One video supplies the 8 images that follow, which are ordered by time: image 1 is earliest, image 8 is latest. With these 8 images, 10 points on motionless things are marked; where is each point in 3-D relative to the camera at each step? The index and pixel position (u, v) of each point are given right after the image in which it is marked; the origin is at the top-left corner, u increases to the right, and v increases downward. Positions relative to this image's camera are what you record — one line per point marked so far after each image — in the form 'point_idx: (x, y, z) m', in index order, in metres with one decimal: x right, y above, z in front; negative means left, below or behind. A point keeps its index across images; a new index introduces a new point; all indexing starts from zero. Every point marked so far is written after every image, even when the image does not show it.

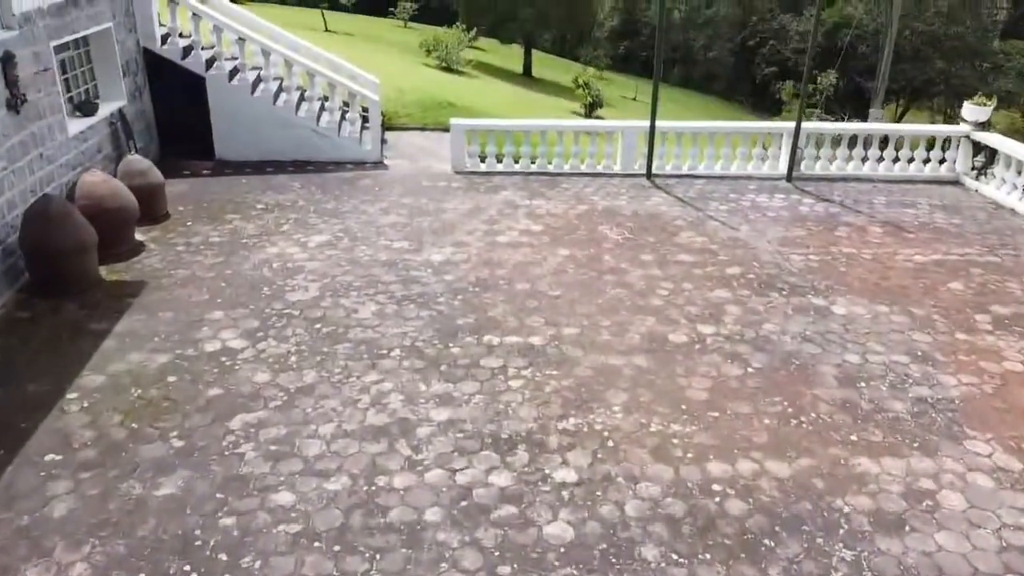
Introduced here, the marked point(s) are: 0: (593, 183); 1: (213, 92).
0: (+0.8, +1.0, +7.8) m
1: (-2.8, +1.9, +7.8) m
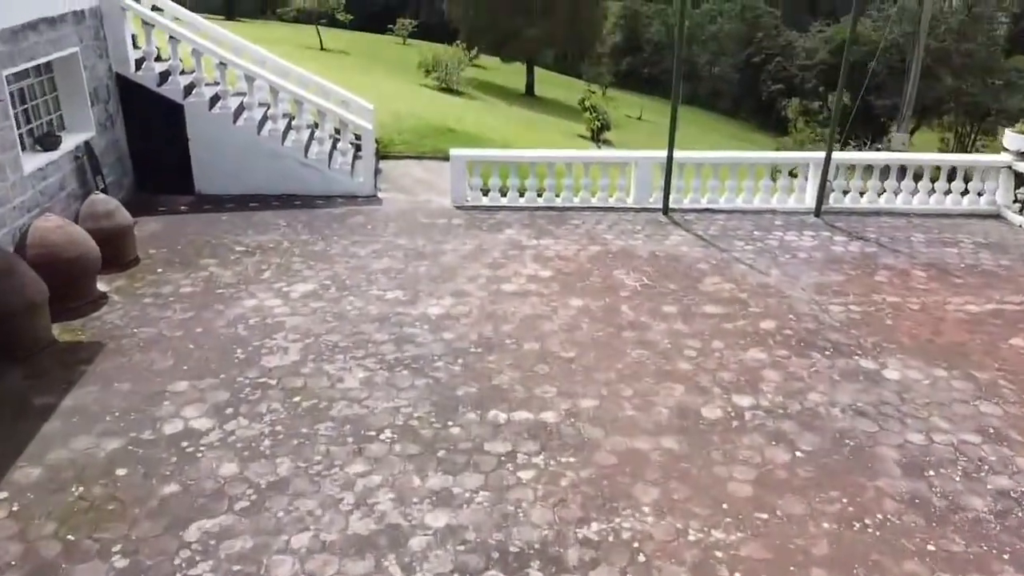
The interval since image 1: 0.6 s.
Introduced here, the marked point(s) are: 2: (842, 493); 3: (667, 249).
0: (+0.8, +0.6, +7.1) m
1: (-2.8, +1.5, +7.2) m
2: (+1.5, -0.9, +3.7) m
3: (+1.2, +0.3, +6.5) m
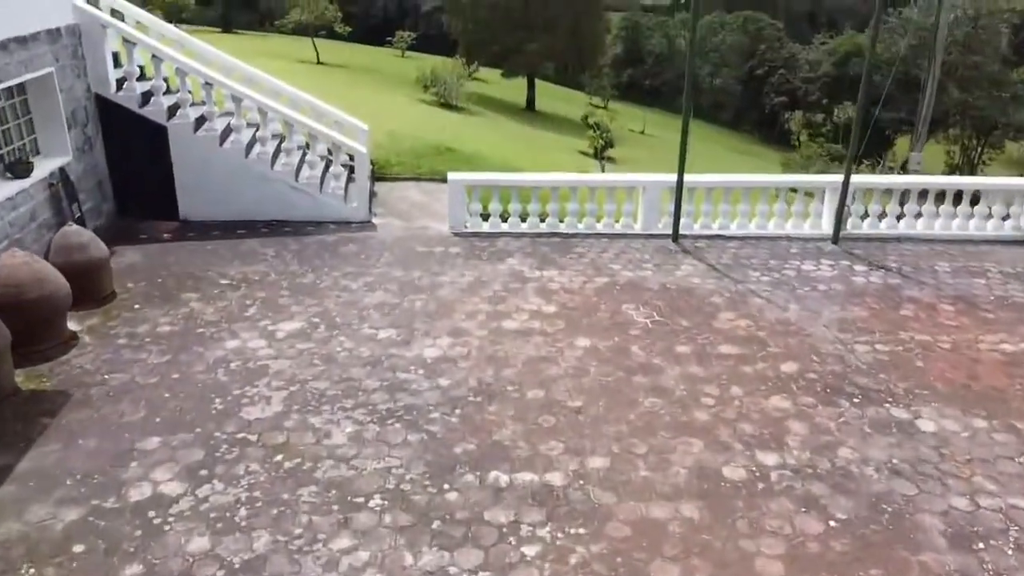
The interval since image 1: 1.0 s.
0: (+0.8, +0.3, +6.8) m
1: (-2.8, +1.2, +6.8) m
2: (+1.5, -1.1, +3.3) m
3: (+1.2, 0.0, +6.1) m
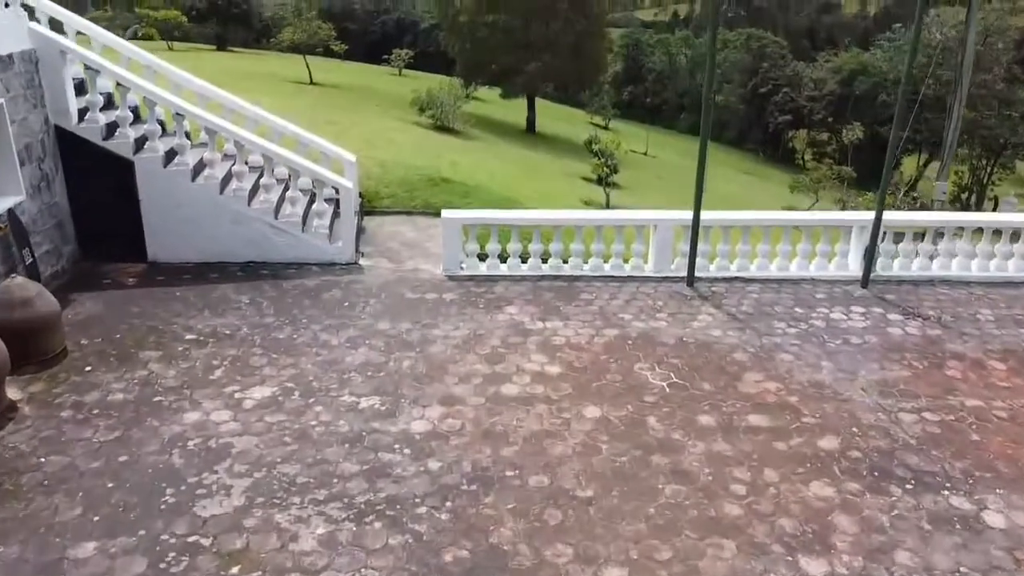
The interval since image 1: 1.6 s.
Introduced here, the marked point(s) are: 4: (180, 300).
0: (+0.8, 0.0, +6.2) m
1: (-2.8, +0.8, +6.2) m
2: (+1.5, -1.5, +2.7) m
3: (+1.2, -0.3, +5.5) m
4: (-2.3, -0.1, +5.8) m
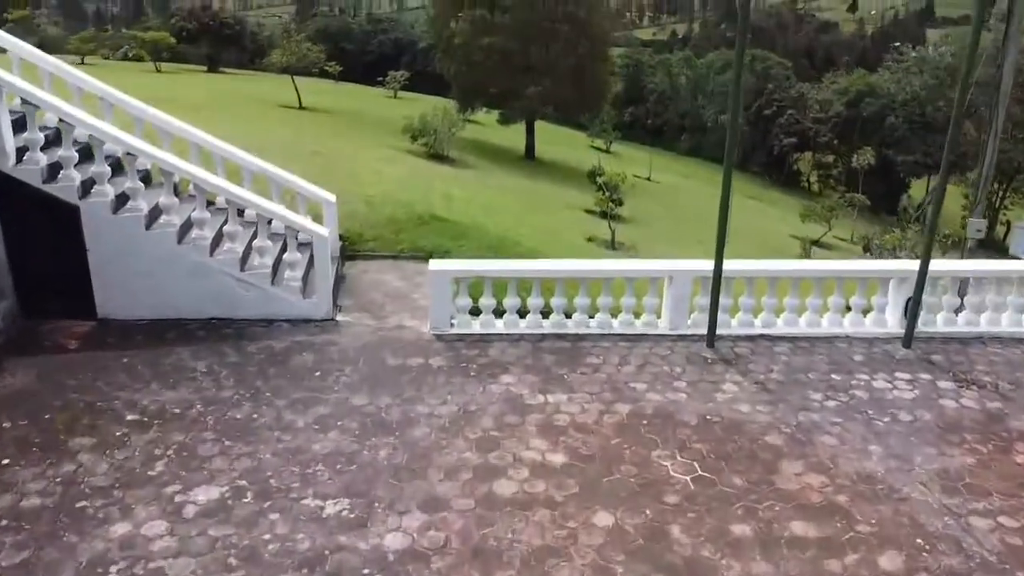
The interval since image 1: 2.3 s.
0: (+0.8, -0.5, +5.4) m
1: (-2.8, +0.4, +5.5) m
2: (+1.5, -1.8, +1.9) m
3: (+1.2, -0.7, +4.8) m
4: (-2.3, -0.5, +5.0) m
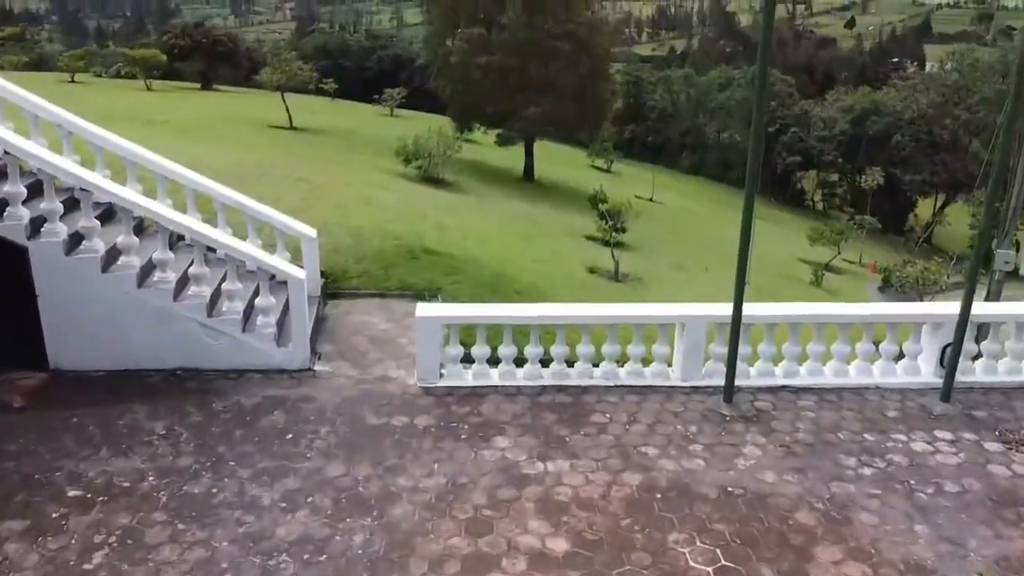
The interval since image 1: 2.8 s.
0: (+0.8, -0.7, +4.9) m
1: (-2.8, +0.1, +4.9) m
2: (+1.5, -2.0, +1.4) m
3: (+1.2, -1.0, +4.2) m
4: (-2.4, -0.8, +4.5) m
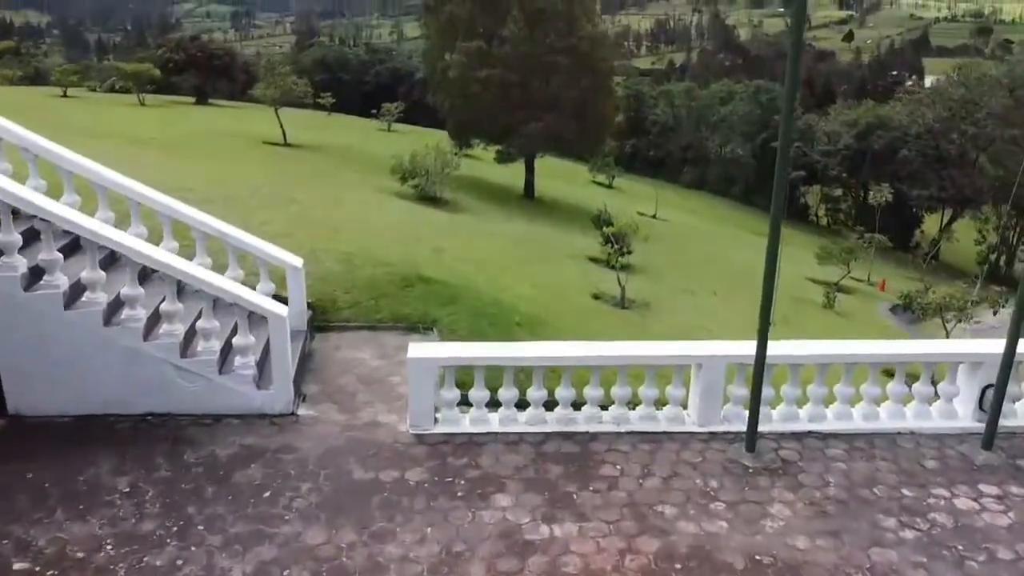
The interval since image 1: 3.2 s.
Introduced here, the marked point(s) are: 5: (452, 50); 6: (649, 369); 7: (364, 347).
0: (+0.8, -1.0, +4.4) m
1: (-2.8, -0.1, +4.5) m
2: (+1.5, -2.2, +0.9) m
3: (+1.2, -1.2, +3.8) m
4: (-2.4, -1.0, +4.0) m
5: (-1.1, +4.3, +14.7) m
6: (+0.8, -0.5, +4.8) m
7: (-1.0, -0.4, +5.7) m
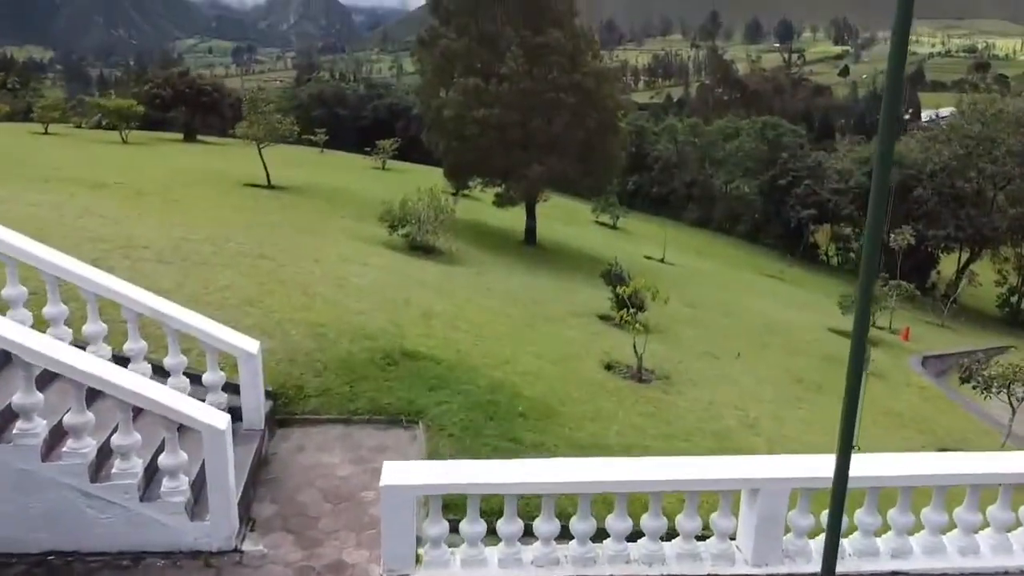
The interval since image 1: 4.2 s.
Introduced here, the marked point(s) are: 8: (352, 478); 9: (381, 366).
0: (+0.8, -1.4, +3.4) m
1: (-2.8, -0.6, +3.5) m
2: (+1.5, -2.5, -0.2) m
3: (+1.2, -1.6, +2.7) m
4: (-2.4, -1.4, +3.0) m
5: (-1.1, +3.4, +13.8) m
6: (+0.8, -0.9, +3.7) m
7: (-1.0, -0.9, +4.7) m
8: (-0.9, -1.0, +4.5) m
9: (-0.9, -0.5, +5.8) m
